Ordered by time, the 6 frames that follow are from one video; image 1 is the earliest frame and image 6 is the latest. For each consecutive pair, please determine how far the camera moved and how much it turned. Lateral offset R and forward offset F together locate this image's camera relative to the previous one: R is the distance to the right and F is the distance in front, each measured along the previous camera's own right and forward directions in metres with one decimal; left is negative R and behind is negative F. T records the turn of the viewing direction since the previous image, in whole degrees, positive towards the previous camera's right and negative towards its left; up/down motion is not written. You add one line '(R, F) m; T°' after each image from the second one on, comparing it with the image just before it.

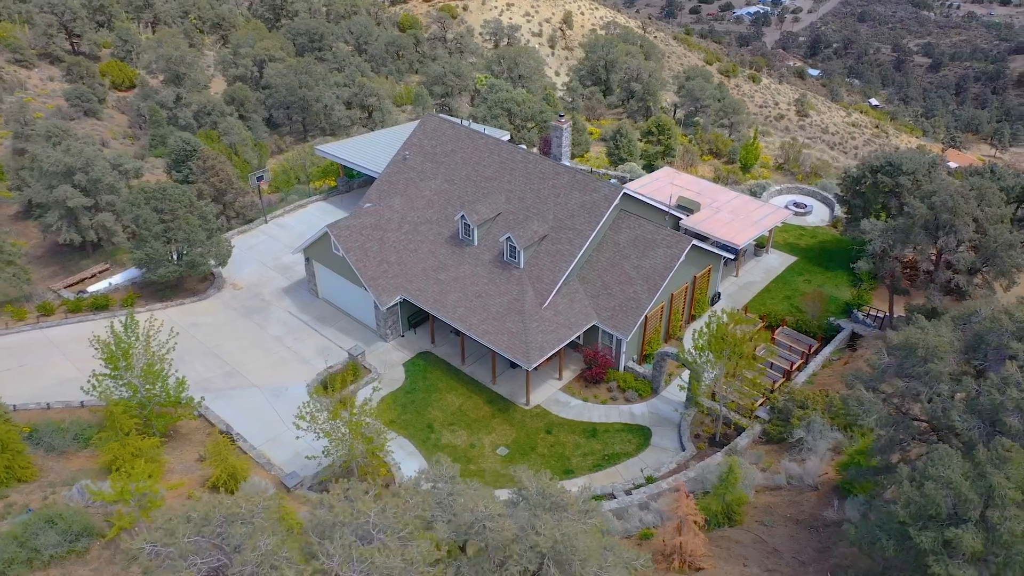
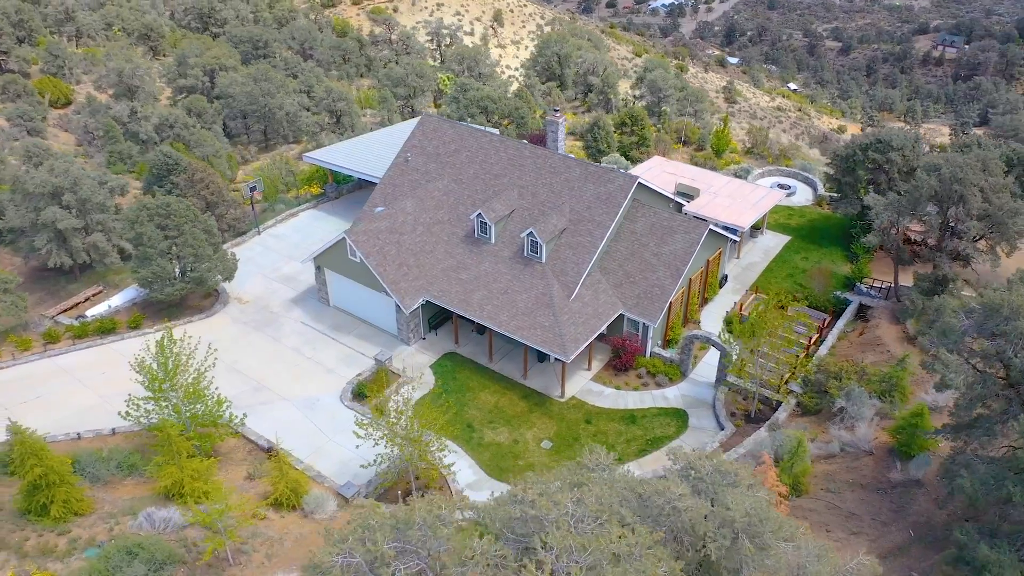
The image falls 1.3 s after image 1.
(-2.9, 0.0) m; +5°
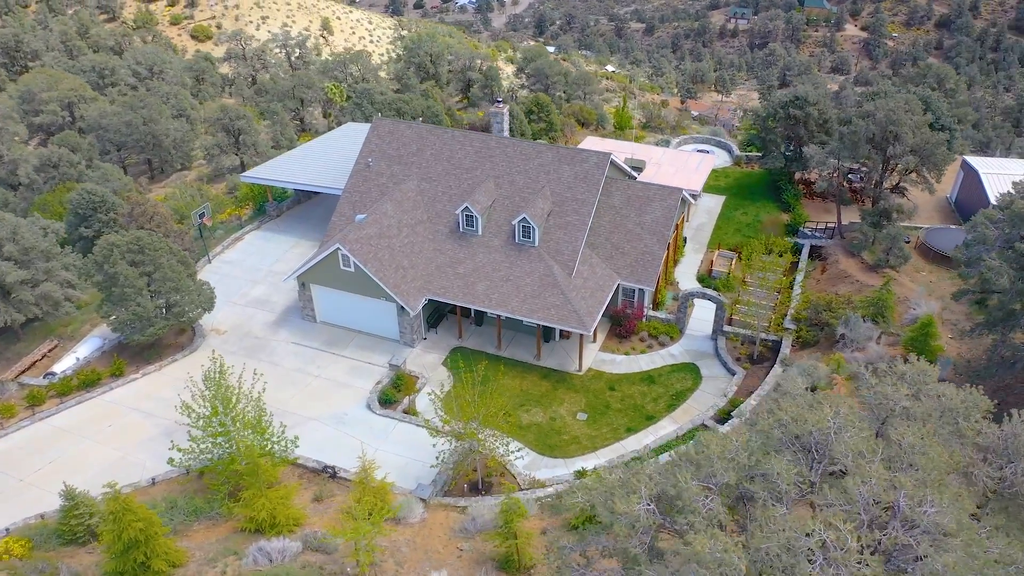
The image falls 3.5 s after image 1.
(-5.1, -0.1) m; +11°
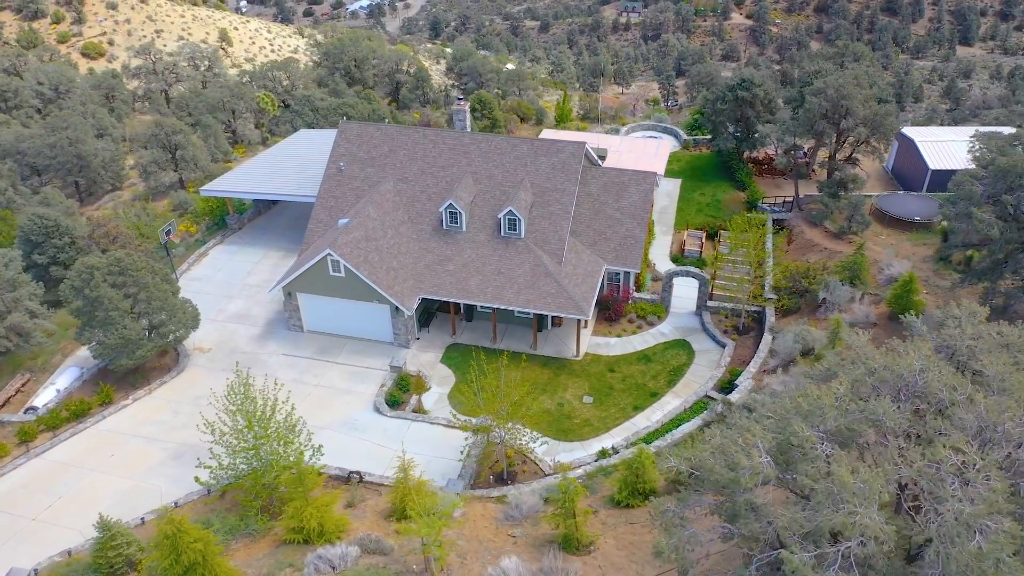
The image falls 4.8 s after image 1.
(-2.6, -0.1) m; +6°
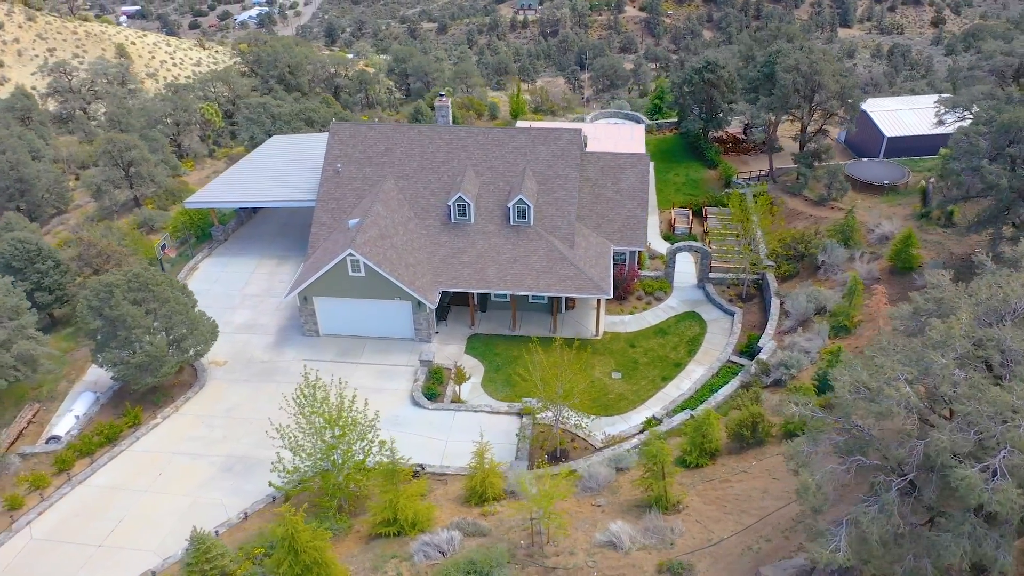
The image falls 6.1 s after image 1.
(-3.5, -0.3) m; +7°
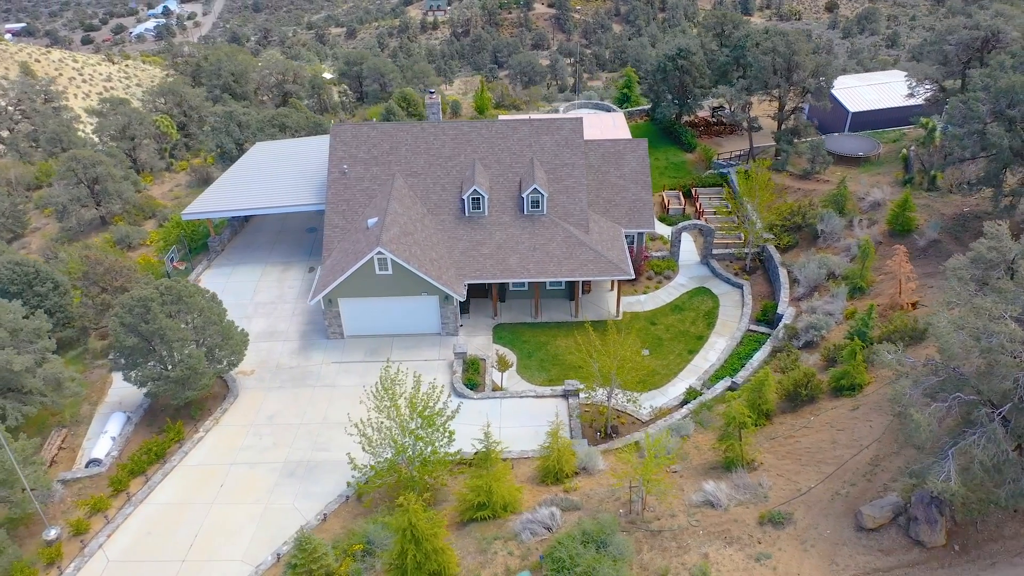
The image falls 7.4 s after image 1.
(-3.4, -0.3) m; +6°
